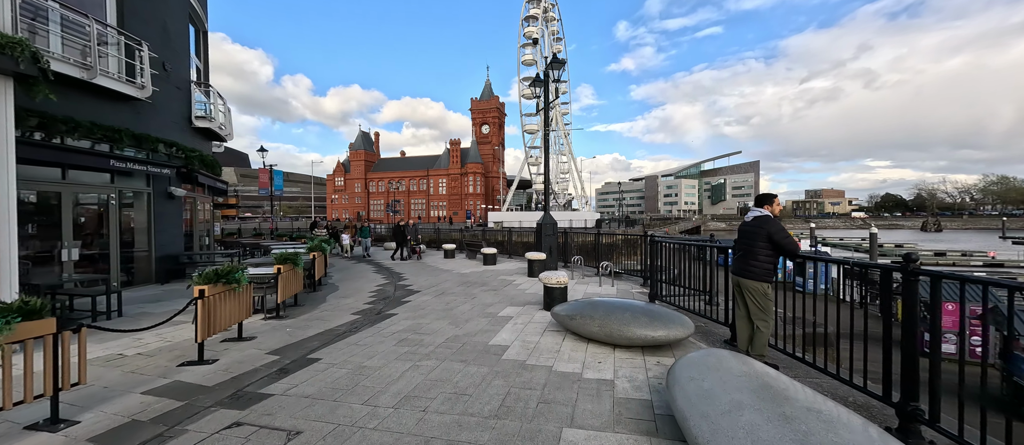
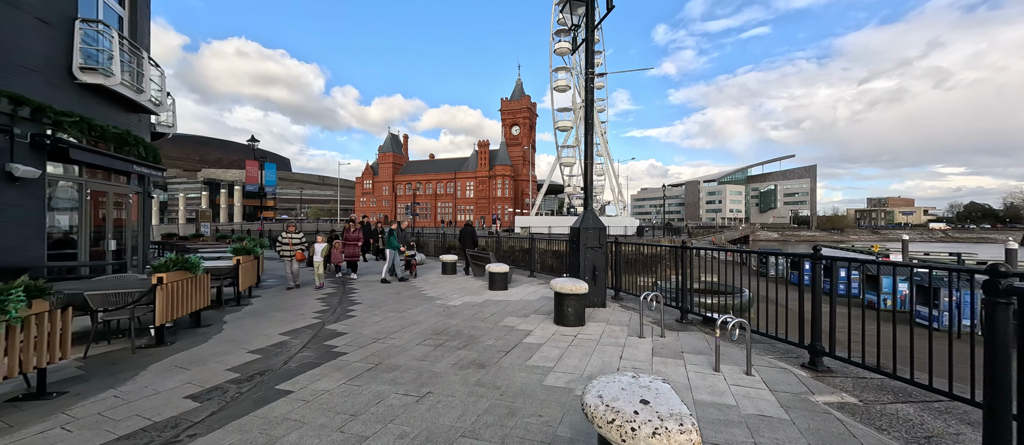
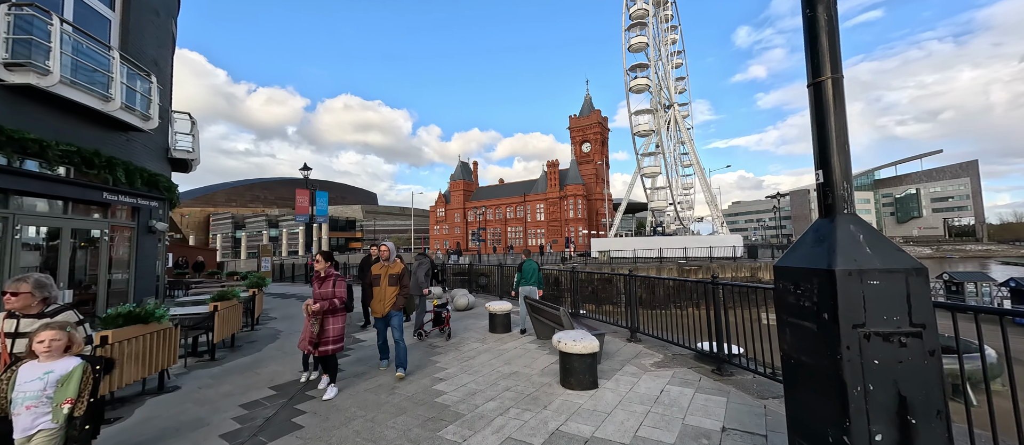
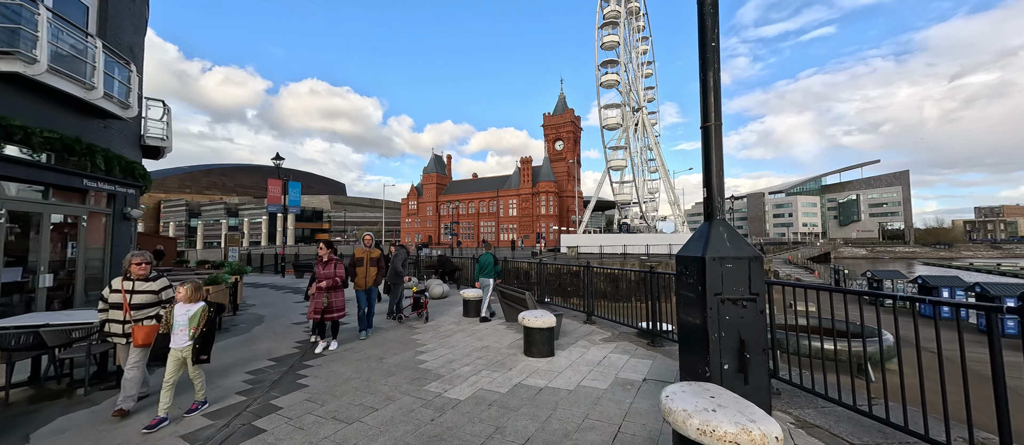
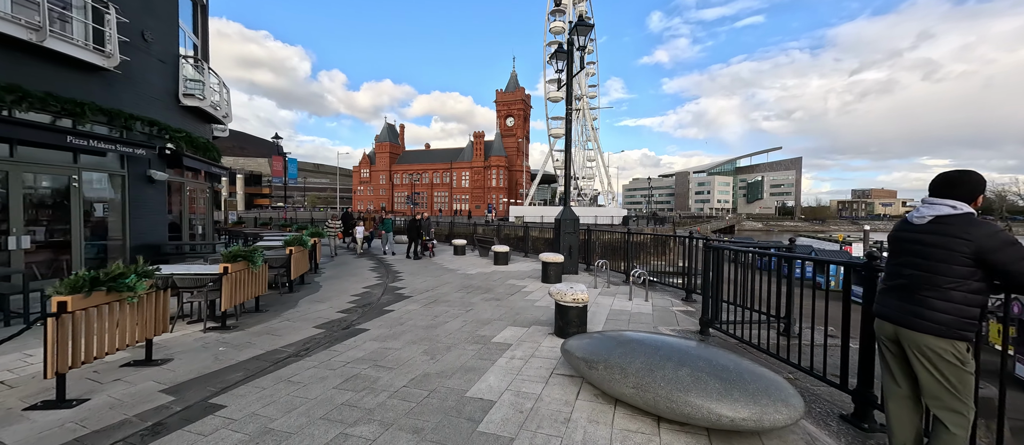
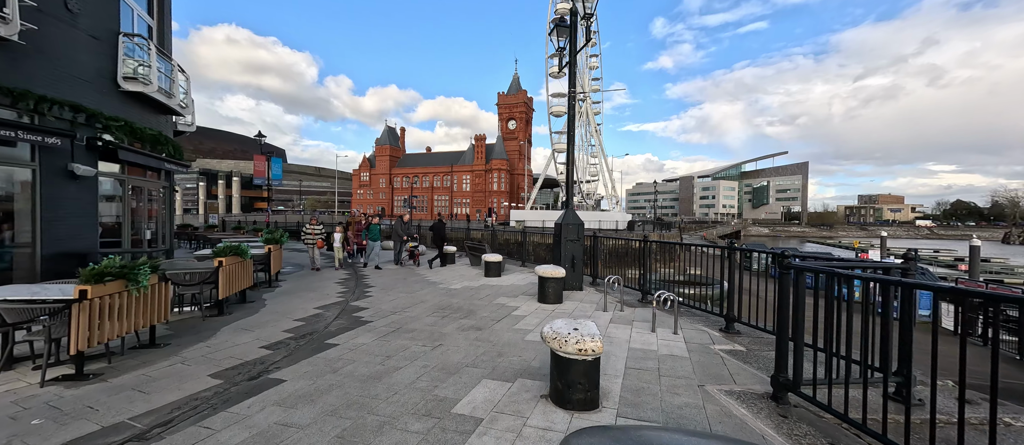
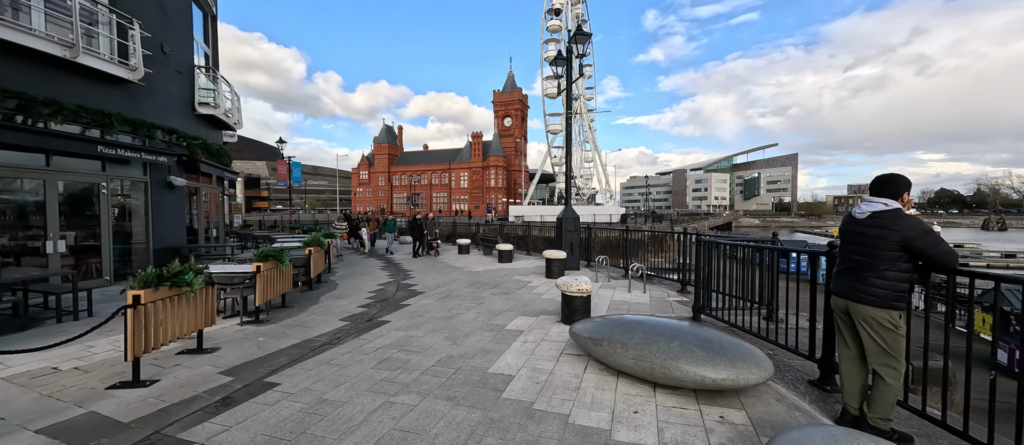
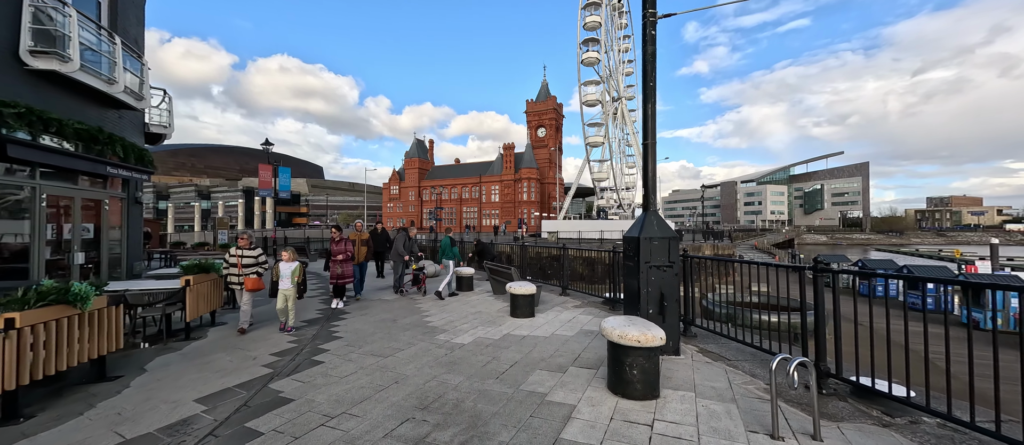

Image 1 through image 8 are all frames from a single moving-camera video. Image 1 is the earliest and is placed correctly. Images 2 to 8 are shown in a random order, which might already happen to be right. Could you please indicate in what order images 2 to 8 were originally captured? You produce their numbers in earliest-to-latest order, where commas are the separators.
7, 5, 6, 2, 8, 4, 3
